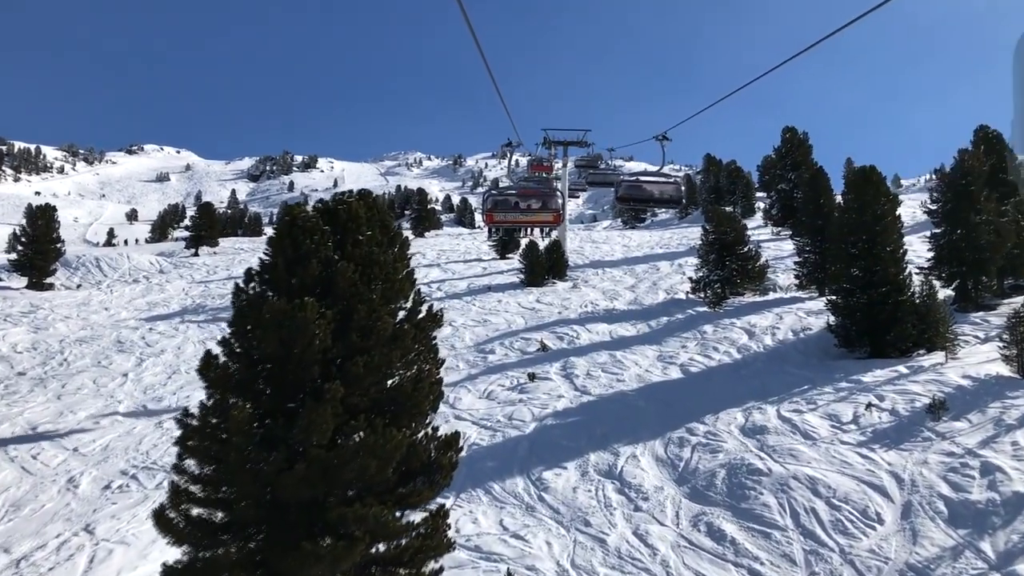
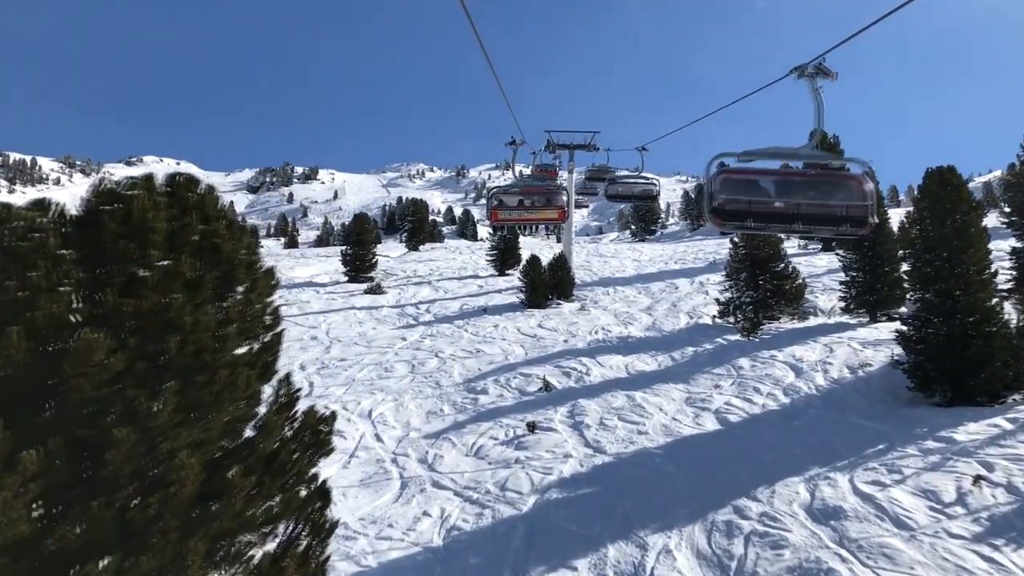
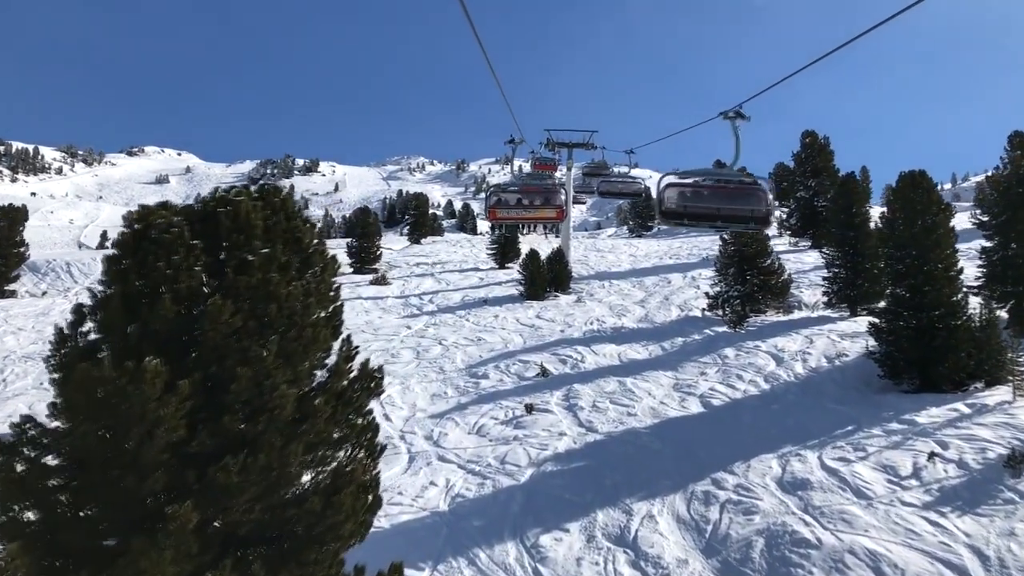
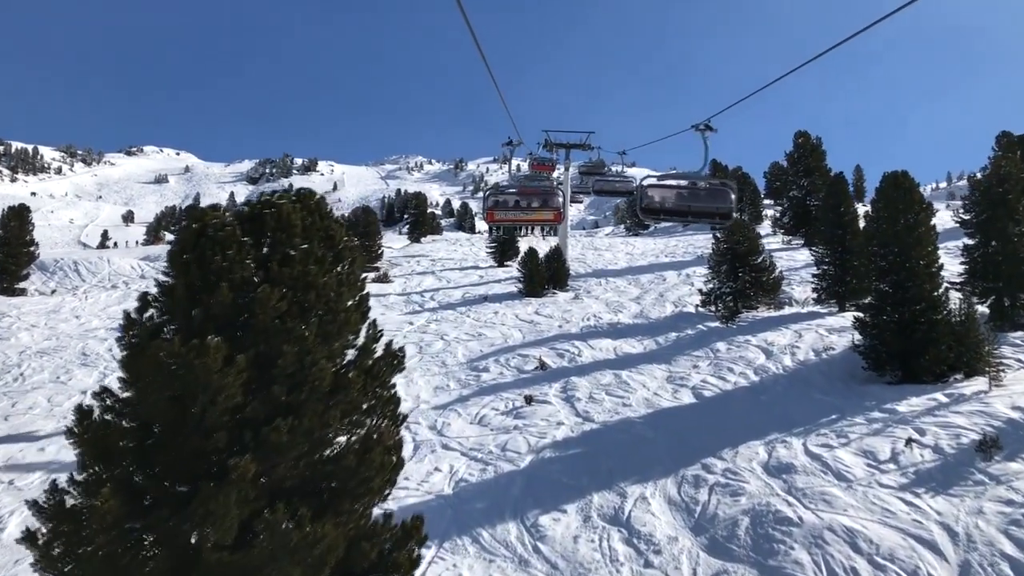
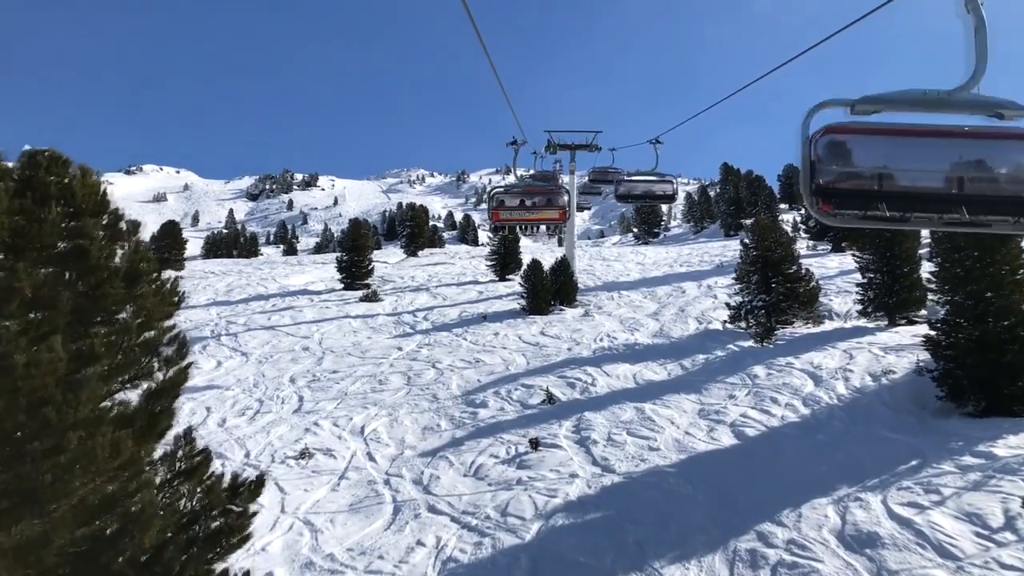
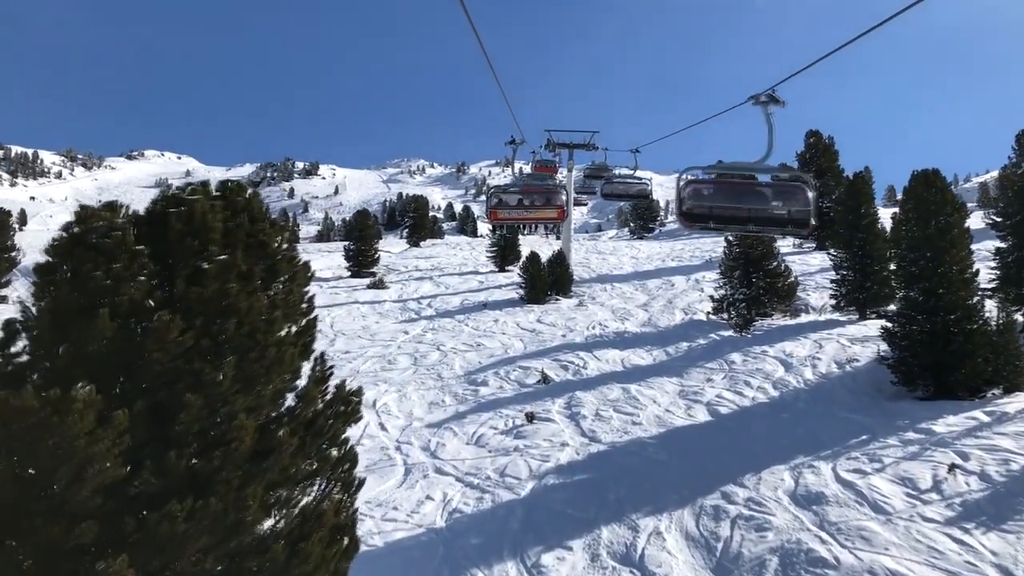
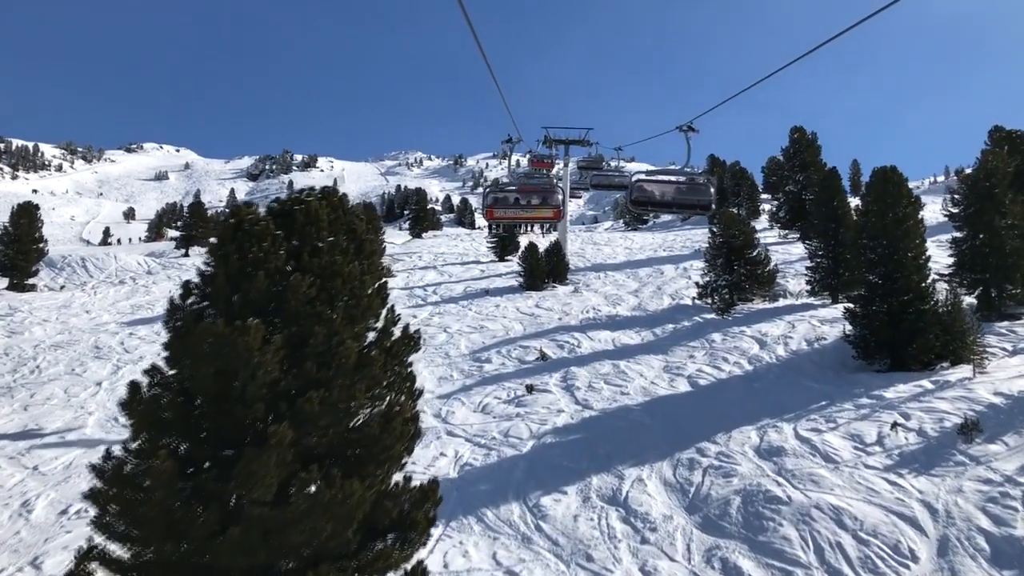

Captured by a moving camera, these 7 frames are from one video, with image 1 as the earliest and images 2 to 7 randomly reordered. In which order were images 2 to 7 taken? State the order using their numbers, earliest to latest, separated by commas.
7, 4, 3, 6, 2, 5
